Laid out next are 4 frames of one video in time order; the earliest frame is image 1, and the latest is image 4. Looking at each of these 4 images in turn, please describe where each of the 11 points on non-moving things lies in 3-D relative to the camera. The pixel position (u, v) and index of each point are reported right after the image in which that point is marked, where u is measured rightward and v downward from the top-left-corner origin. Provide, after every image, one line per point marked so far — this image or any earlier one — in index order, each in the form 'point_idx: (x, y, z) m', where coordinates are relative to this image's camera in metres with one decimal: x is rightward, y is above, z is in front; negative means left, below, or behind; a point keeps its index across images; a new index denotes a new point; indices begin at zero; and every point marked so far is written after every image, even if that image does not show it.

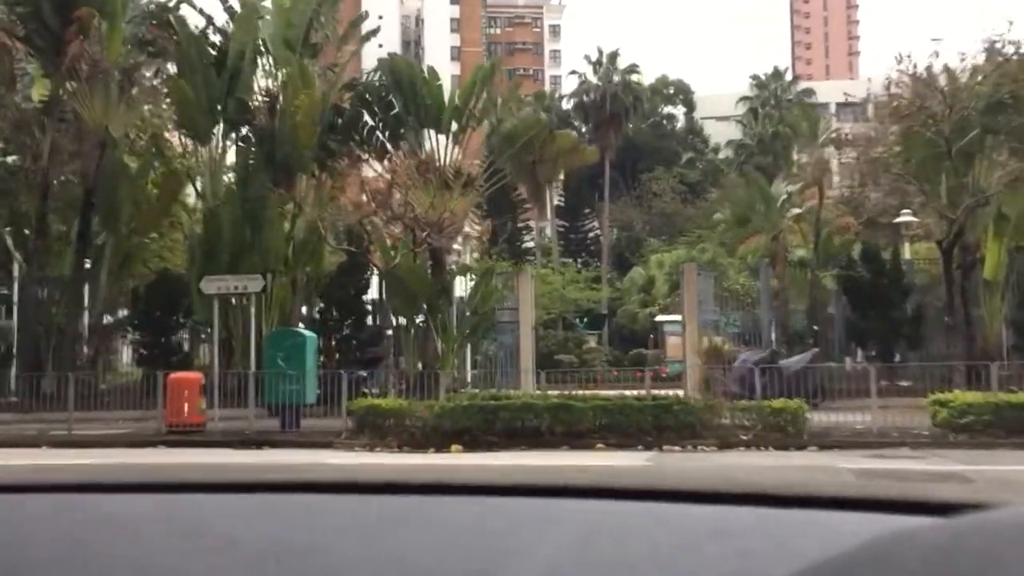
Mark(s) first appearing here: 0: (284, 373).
0: (-3.3, -1.2, +14.3) m
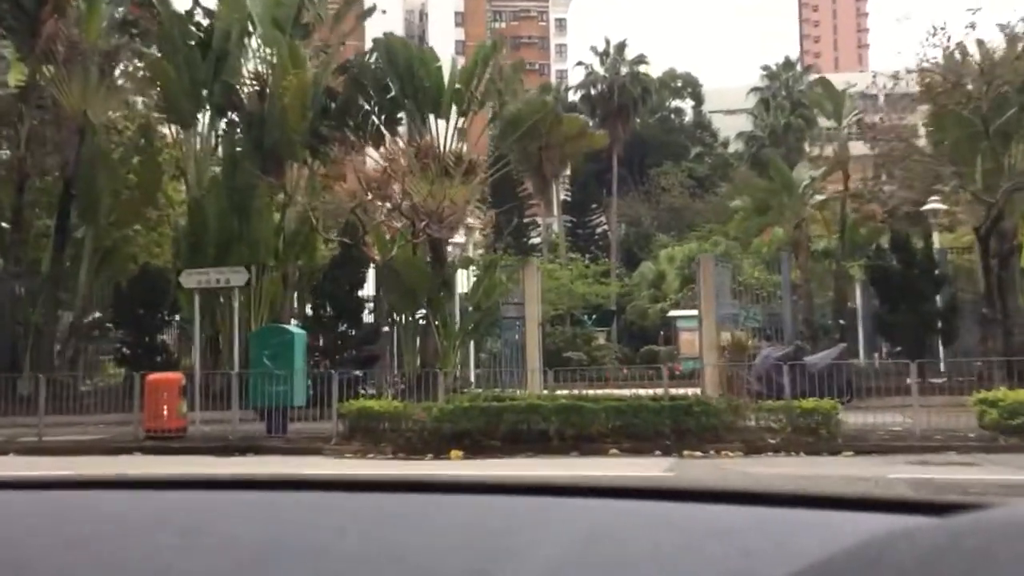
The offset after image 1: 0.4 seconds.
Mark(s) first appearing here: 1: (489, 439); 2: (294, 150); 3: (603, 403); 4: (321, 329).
0: (-3.3, -1.1, +13.2) m
1: (-0.3, -1.9, +12.1) m
2: (-3.6, +2.3, +16.4) m
3: (+1.1, -1.4, +12.0) m
4: (-3.5, -0.8, +18.1) m
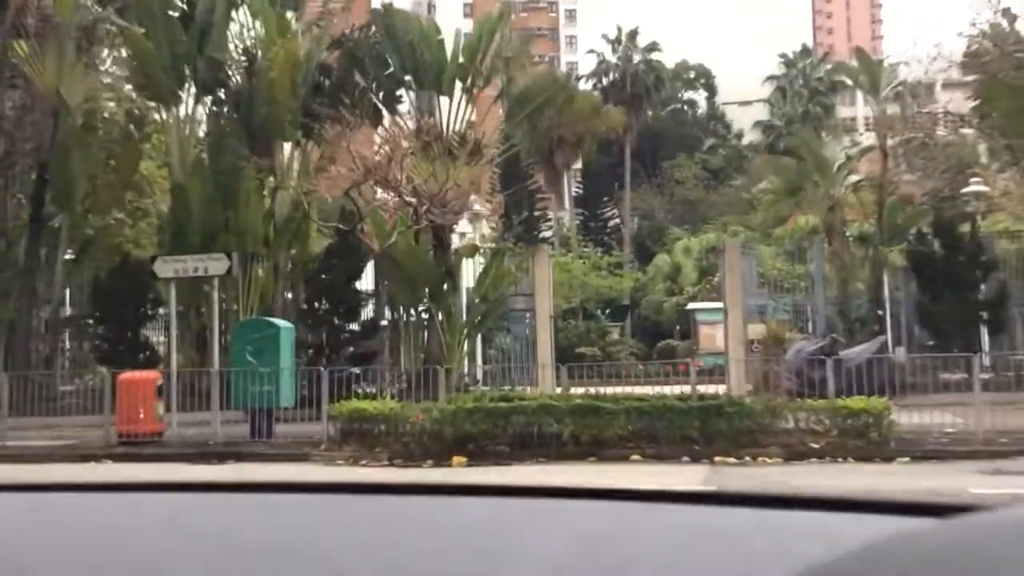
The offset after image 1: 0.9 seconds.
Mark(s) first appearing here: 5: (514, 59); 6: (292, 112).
0: (-3.1, -1.0, +12.0) m
1: (-0.2, -1.7, +10.8) m
2: (-3.5, +2.4, +15.2) m
3: (+1.2, -1.3, +10.7) m
4: (-3.3, -0.6, +16.9) m
5: (0.0, +3.7, +16.0) m
6: (-3.4, +2.7, +15.0) m
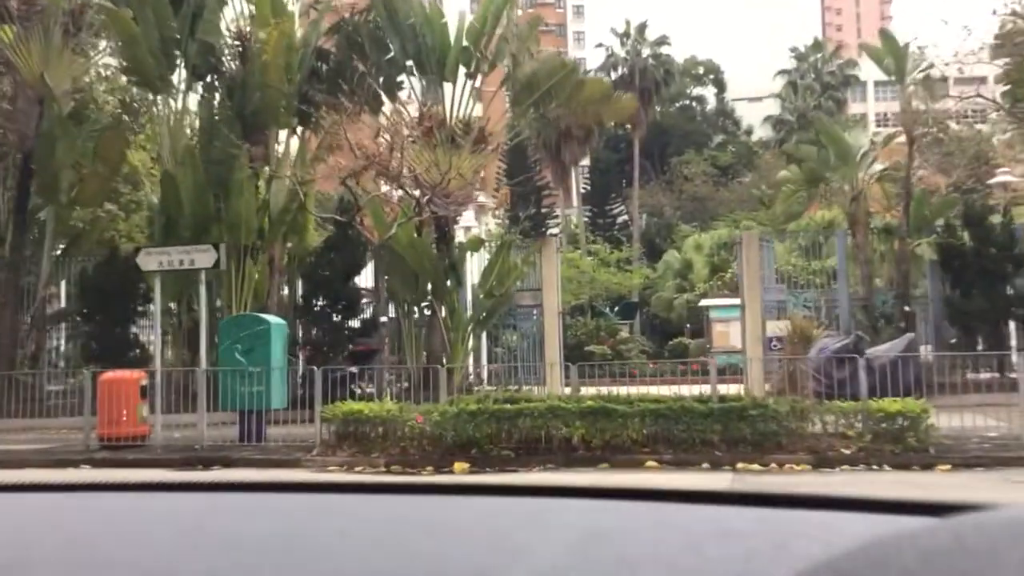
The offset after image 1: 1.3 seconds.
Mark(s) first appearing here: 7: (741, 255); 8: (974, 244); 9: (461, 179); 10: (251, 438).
0: (-3.1, -0.9, +11.3) m
1: (-0.1, -1.6, +10.1) m
2: (-3.4, +2.5, +14.4) m
3: (+1.3, -1.2, +10.0) m
4: (-3.2, -0.5, +16.1) m
5: (+0.1, +3.8, +15.3) m
6: (-3.3, +2.8, +14.3) m
7: (+3.3, +0.5, +14.2) m
8: (+6.9, +0.7, +14.8) m
9: (-0.8, +1.7, +14.8) m
10: (-3.0, -1.7, +11.1) m
